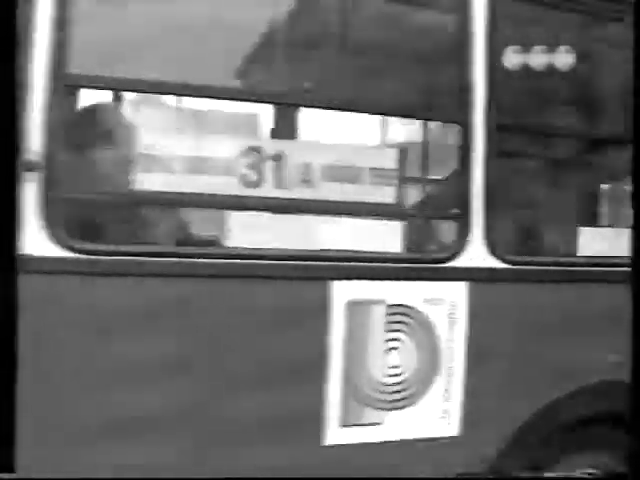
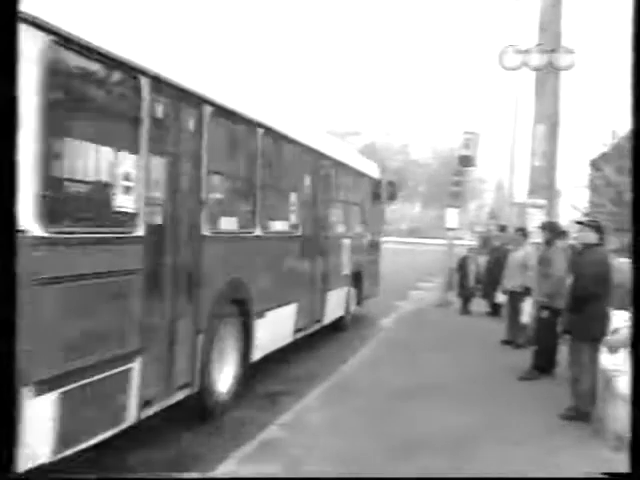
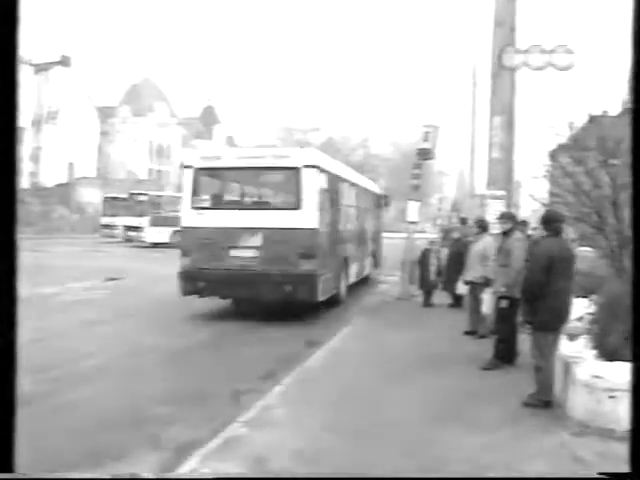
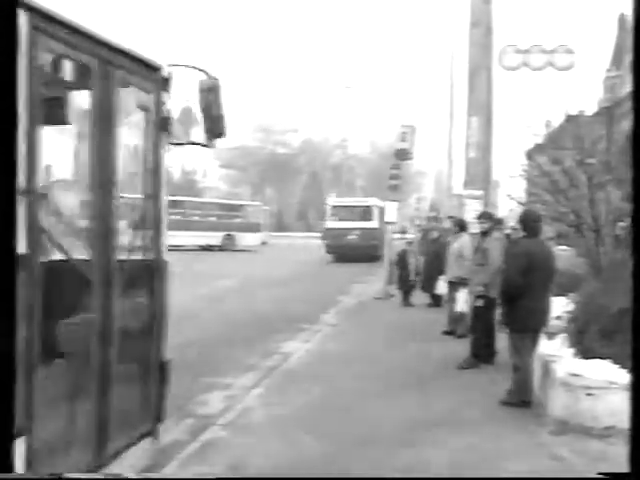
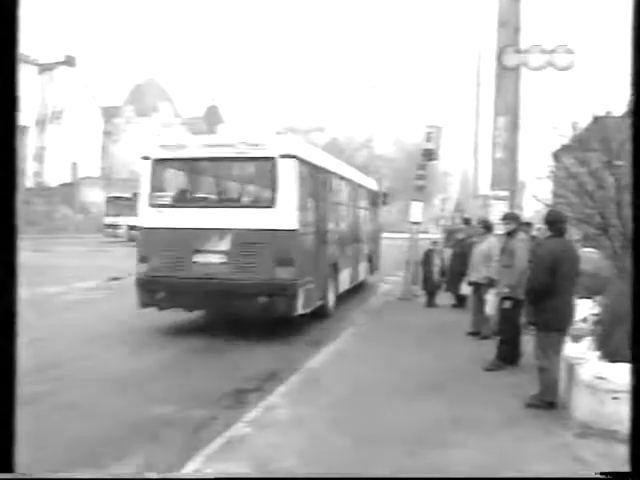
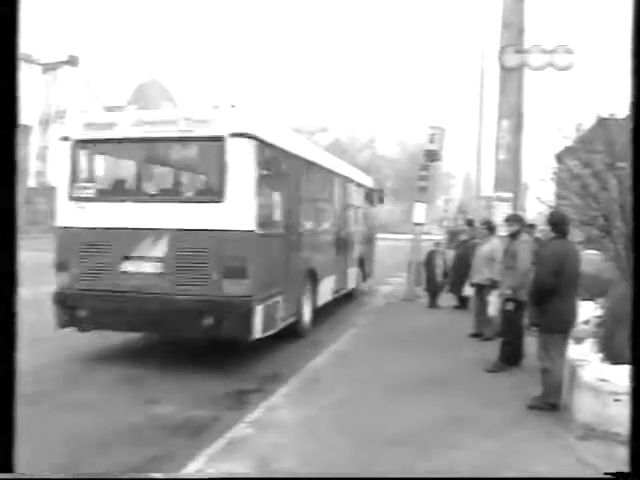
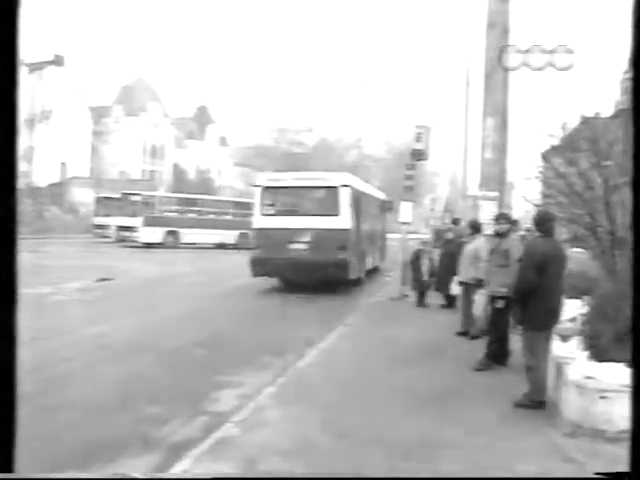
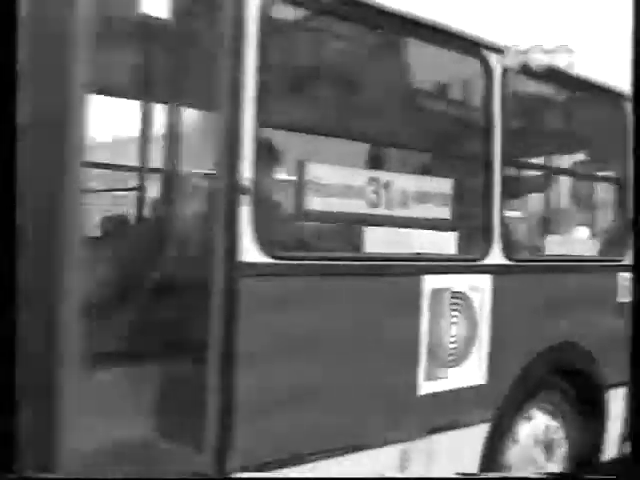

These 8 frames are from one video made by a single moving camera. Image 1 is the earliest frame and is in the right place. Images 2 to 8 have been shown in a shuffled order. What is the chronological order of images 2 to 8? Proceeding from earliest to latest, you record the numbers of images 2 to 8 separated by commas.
8, 2, 6, 5, 3, 7, 4
